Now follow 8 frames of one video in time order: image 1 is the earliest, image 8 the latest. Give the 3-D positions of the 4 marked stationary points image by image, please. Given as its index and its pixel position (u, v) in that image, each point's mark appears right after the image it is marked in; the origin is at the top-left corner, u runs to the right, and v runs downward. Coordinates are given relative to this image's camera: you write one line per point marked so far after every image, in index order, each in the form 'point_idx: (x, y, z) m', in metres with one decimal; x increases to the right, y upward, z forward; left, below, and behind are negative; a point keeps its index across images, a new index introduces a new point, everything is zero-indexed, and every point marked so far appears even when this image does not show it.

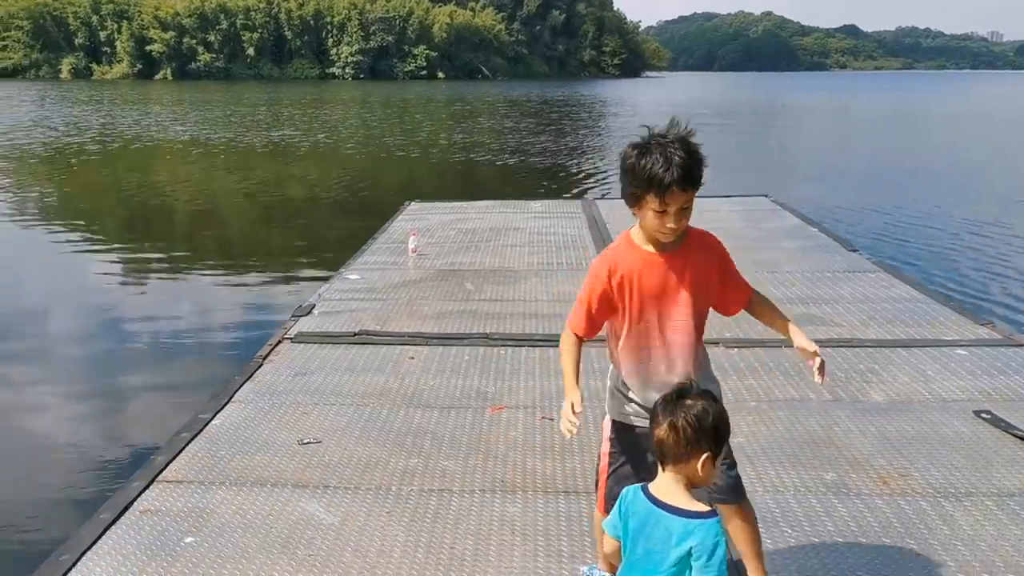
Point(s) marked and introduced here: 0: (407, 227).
0: (-0.9, +0.5, +8.1) m
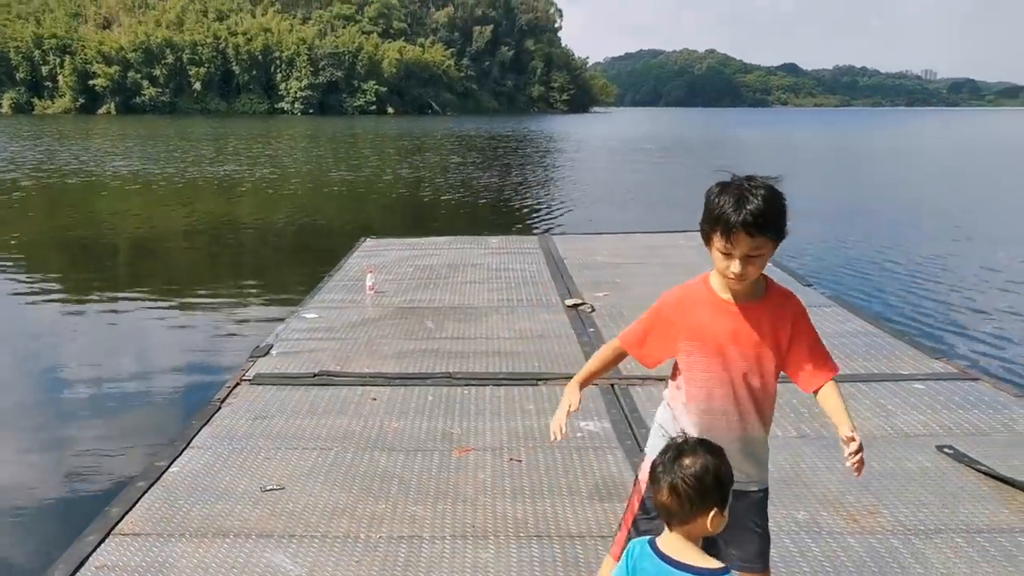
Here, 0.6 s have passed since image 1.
0: (-1.2, +0.2, +8.1) m
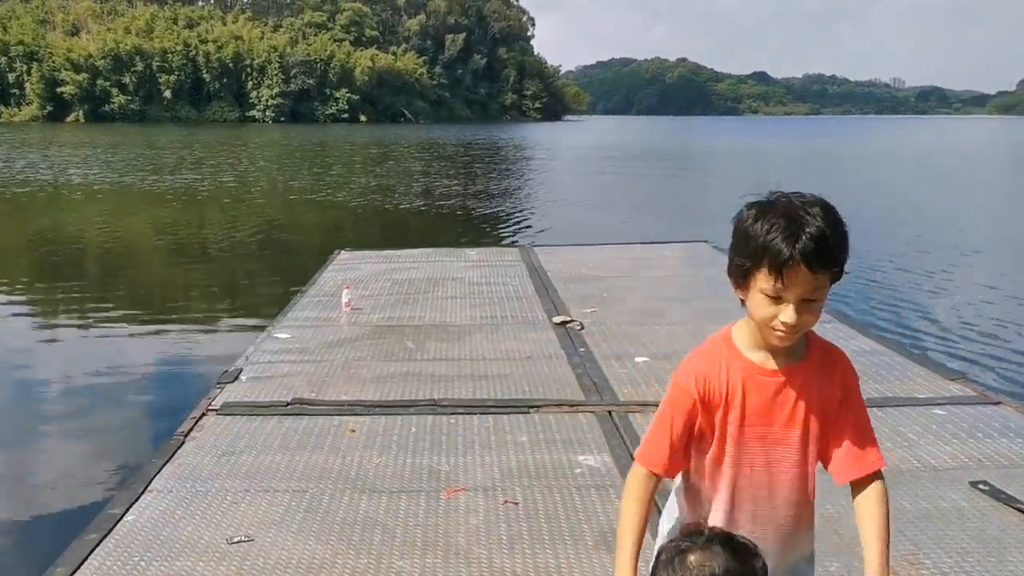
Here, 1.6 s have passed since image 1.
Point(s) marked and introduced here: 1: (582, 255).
0: (-1.4, +0.1, +7.7) m
1: (+0.6, +0.3, +8.8) m
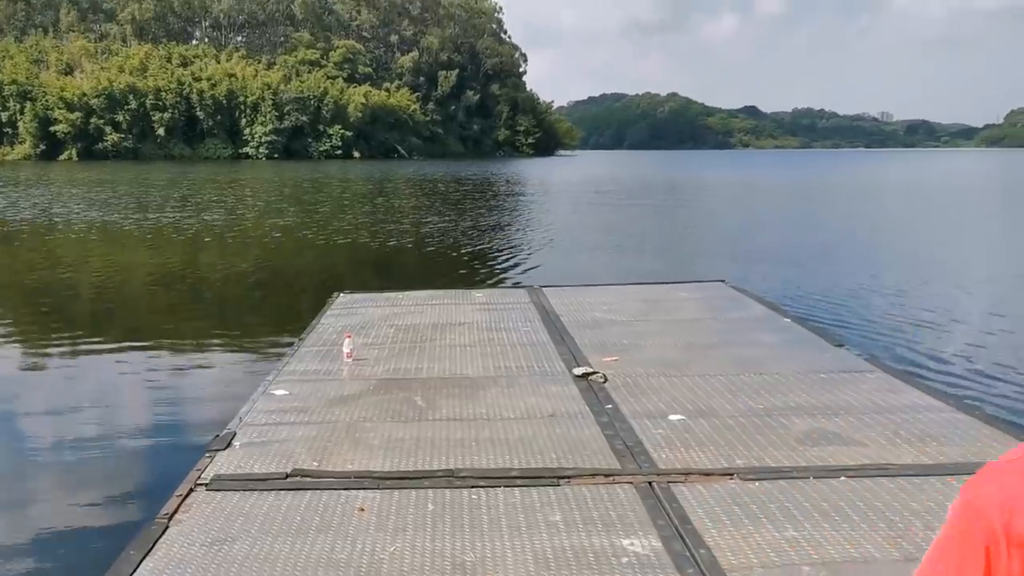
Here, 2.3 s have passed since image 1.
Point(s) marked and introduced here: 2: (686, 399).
0: (-1.3, -0.3, +7.2) m
1: (+0.7, -0.1, +8.4) m
2: (+0.9, -0.6, +5.0) m
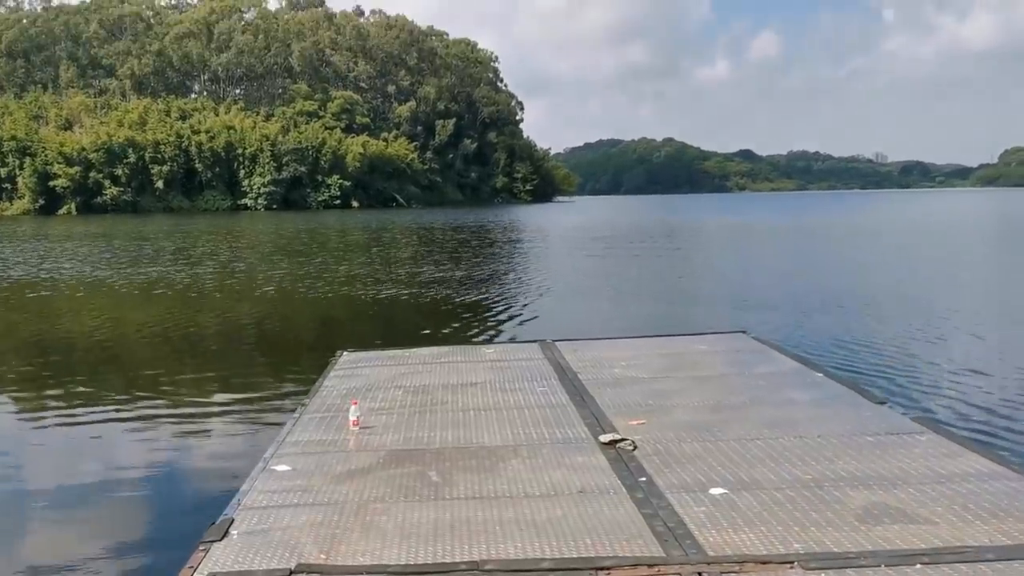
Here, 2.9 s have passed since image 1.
0: (-1.2, -0.7, +6.8) m
1: (+0.8, -0.5, +8.0) m
2: (+1.0, -0.8, +4.6) m
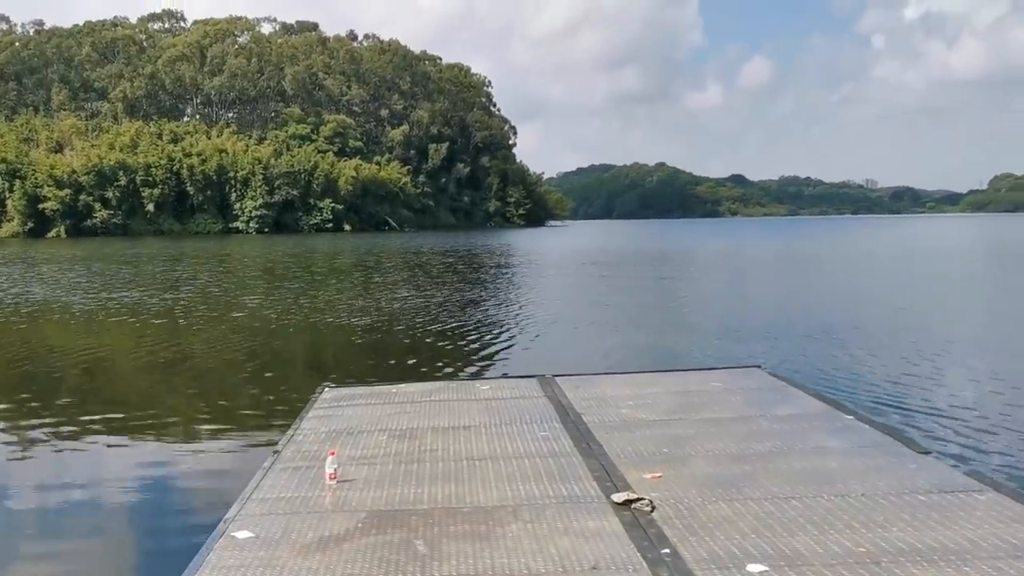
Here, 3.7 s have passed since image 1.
0: (-1.2, -0.9, +6.2) m
1: (+0.8, -0.8, +7.3) m
2: (+1.0, -1.0, +3.9) m
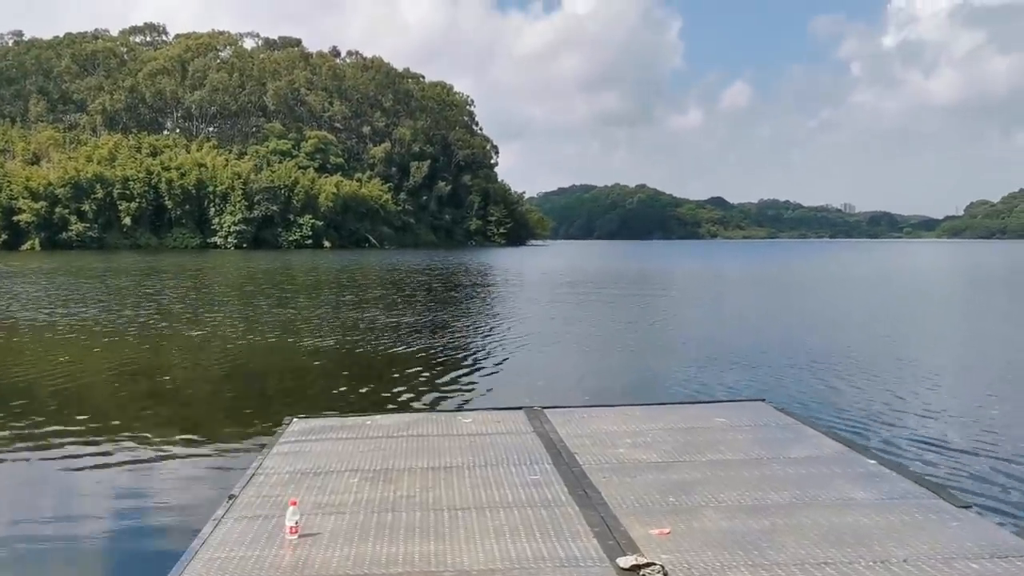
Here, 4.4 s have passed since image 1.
0: (-1.3, -1.0, +5.5) m
1: (+0.7, -0.9, +6.7) m
2: (+1.0, -1.1, +3.3) m
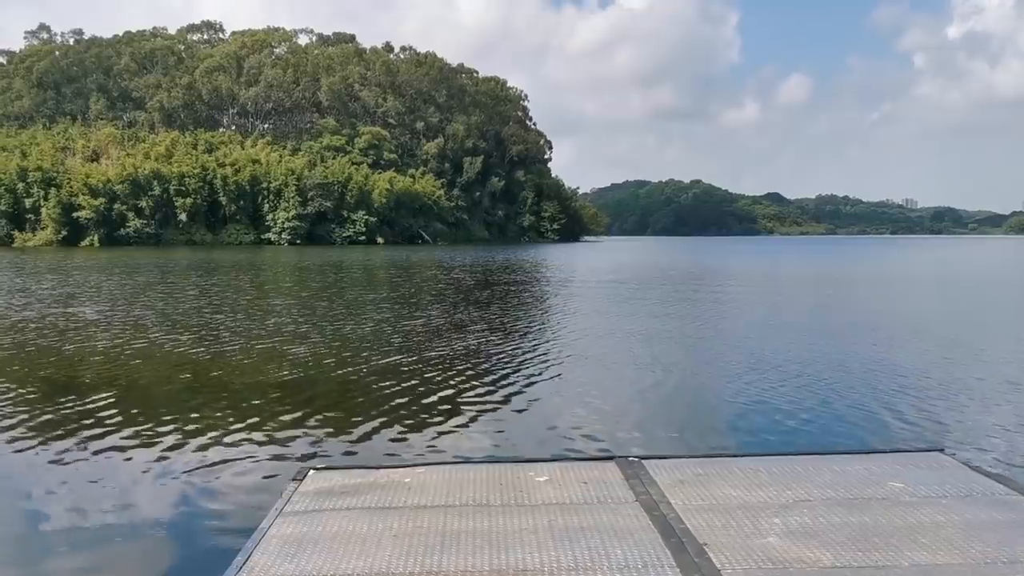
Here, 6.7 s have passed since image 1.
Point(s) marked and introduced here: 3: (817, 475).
0: (-0.9, -1.1, +3.8) m
1: (+1.1, -1.0, +4.9) m
2: (+1.2, -1.2, +1.4) m
3: (+1.6, -1.0, +5.1) m
